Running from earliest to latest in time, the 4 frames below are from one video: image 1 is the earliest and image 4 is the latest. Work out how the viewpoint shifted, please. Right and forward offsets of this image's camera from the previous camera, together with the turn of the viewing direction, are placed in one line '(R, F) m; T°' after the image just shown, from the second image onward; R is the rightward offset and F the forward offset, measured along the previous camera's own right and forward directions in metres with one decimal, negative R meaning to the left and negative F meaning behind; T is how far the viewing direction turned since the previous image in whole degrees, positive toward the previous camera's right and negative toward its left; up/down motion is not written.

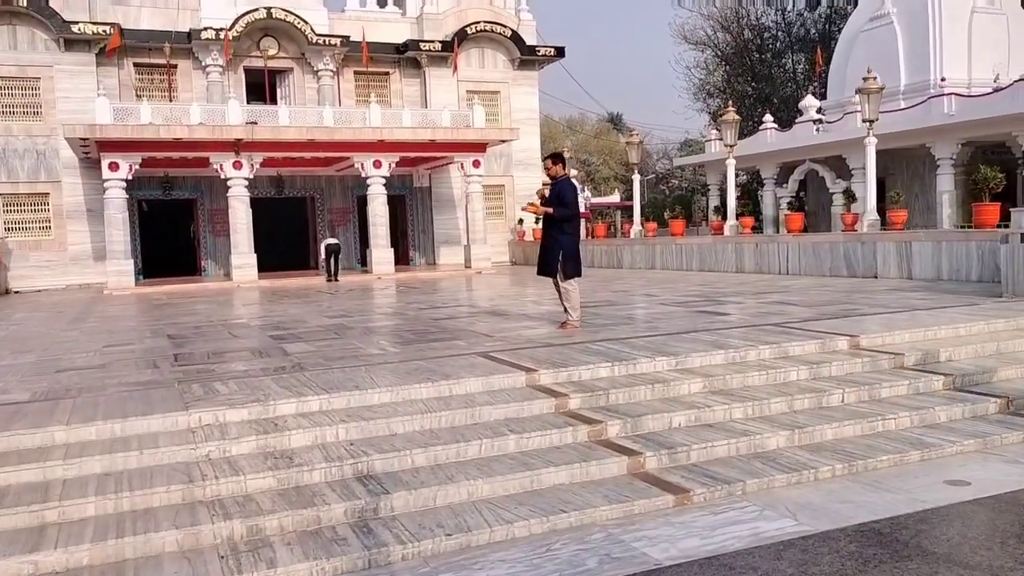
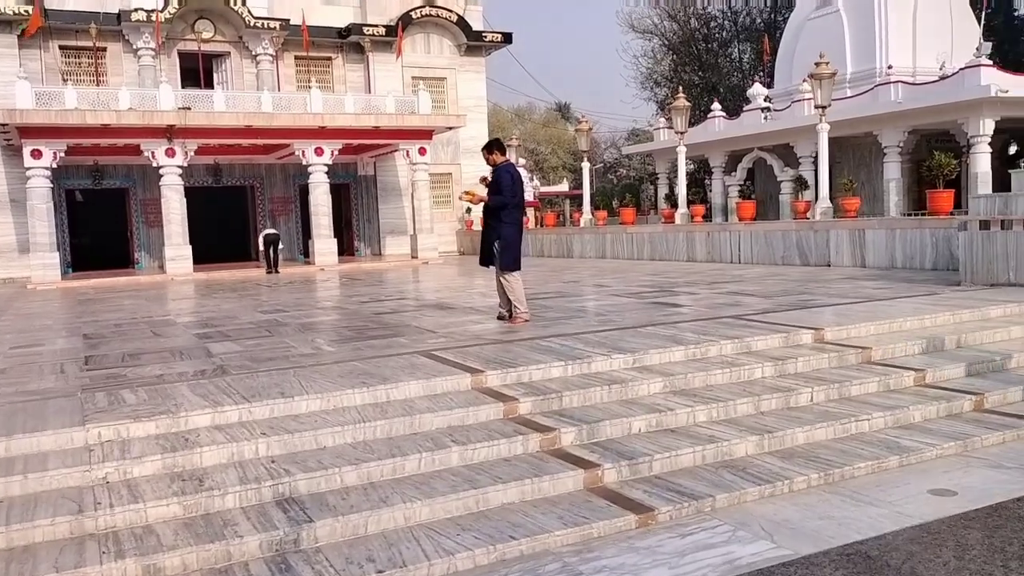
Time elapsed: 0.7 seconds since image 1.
(0.0, +0.5) m; +3°
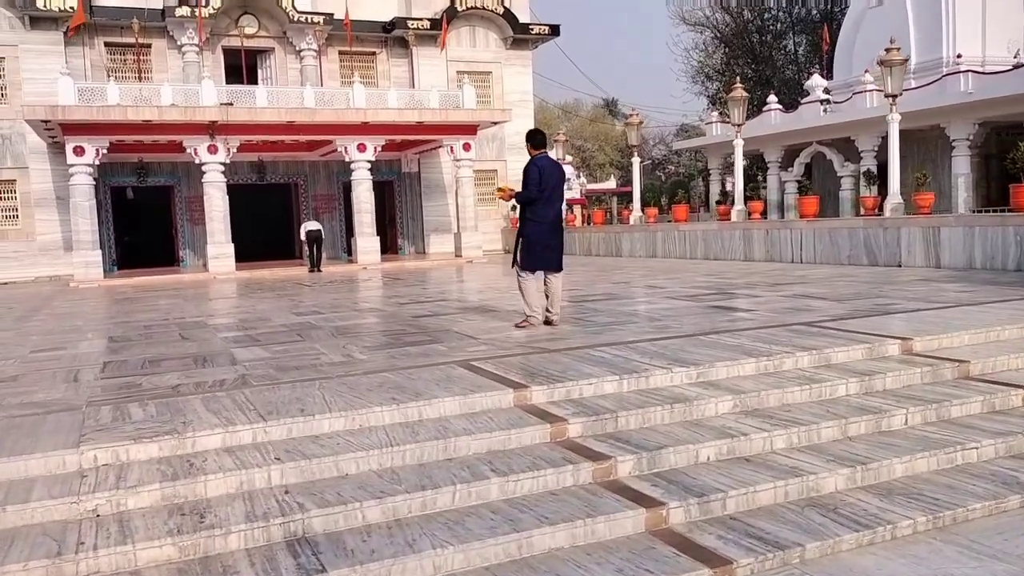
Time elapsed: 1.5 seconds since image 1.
(0.0, +0.6) m; -3°
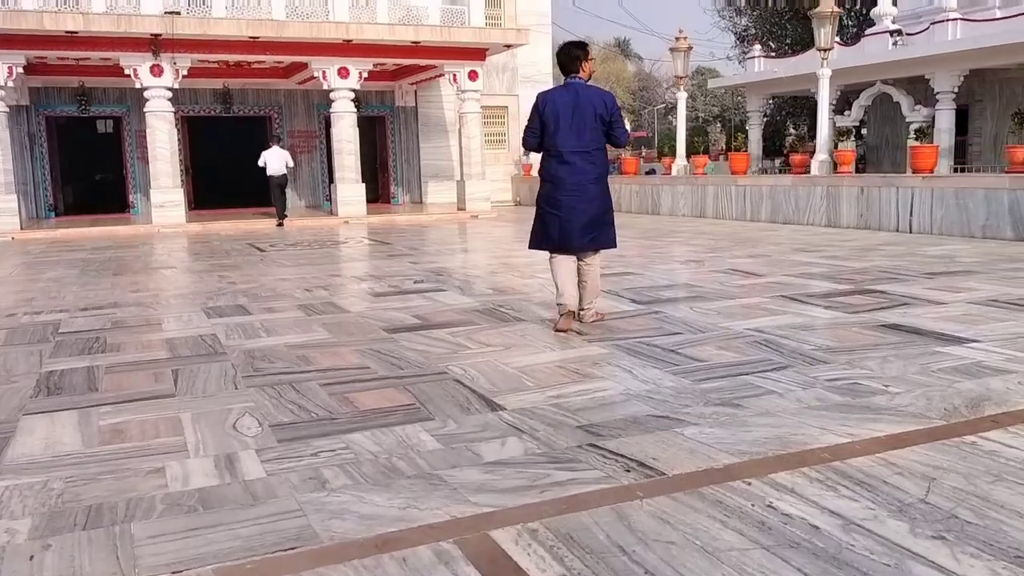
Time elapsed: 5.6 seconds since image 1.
(-0.2, +3.1) m; 0°
